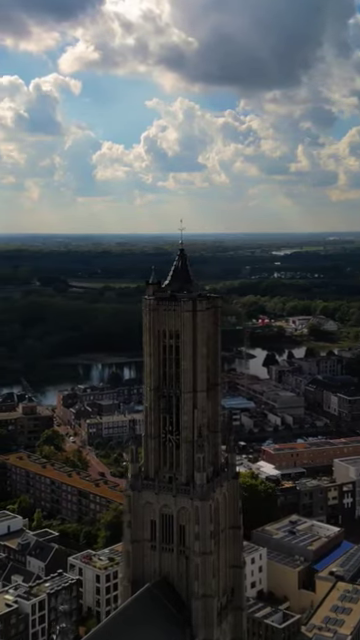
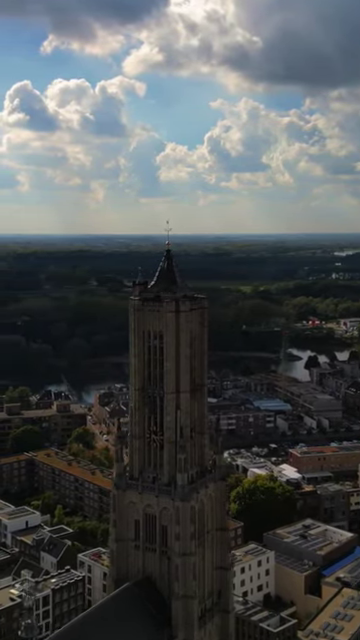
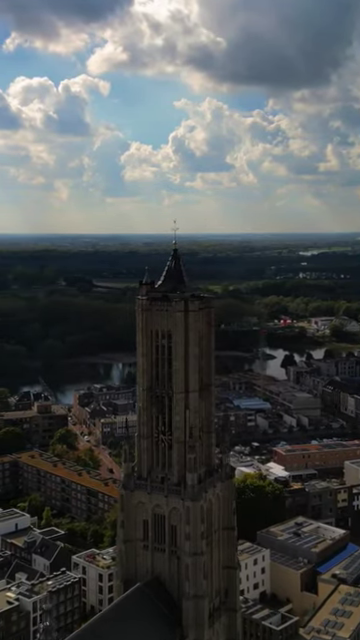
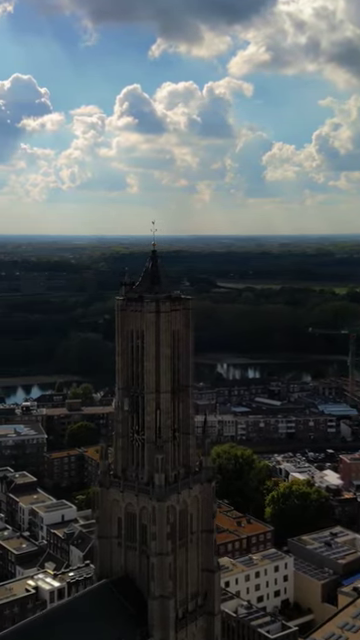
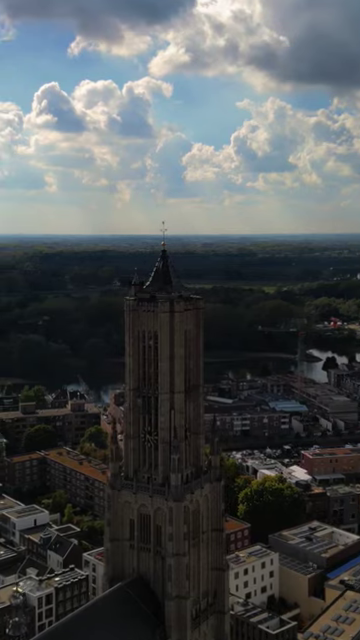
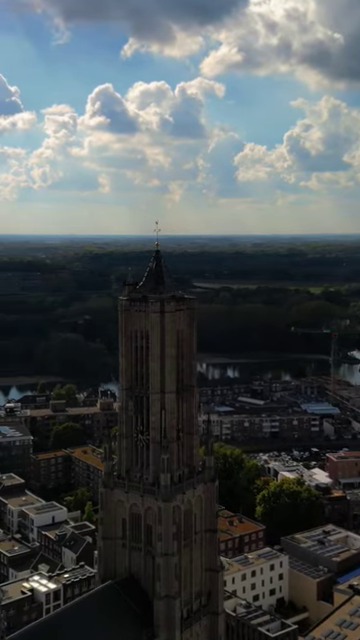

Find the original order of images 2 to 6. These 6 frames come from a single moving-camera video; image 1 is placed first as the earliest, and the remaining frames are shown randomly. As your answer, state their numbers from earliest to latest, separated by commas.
3, 2, 5, 6, 4
